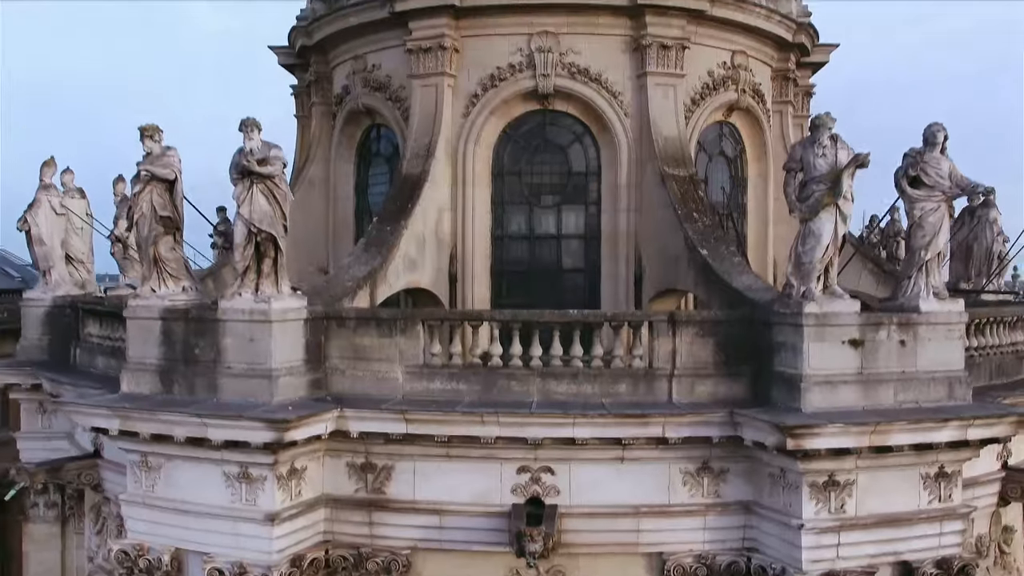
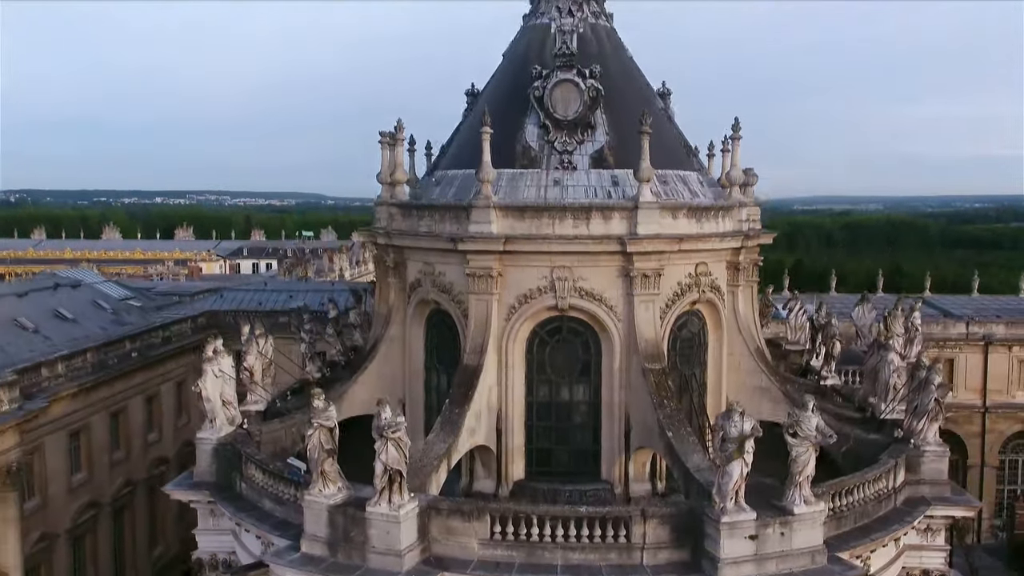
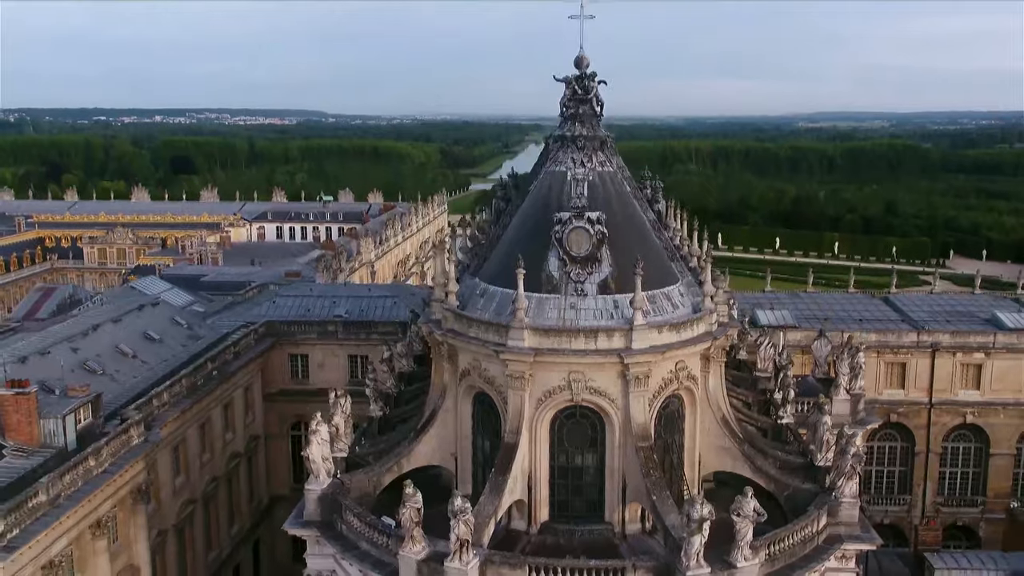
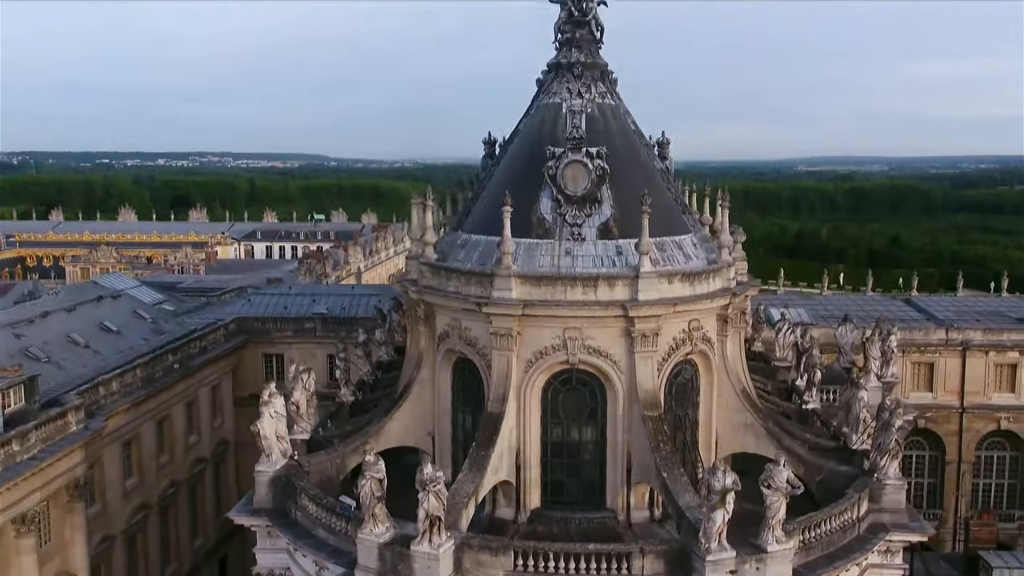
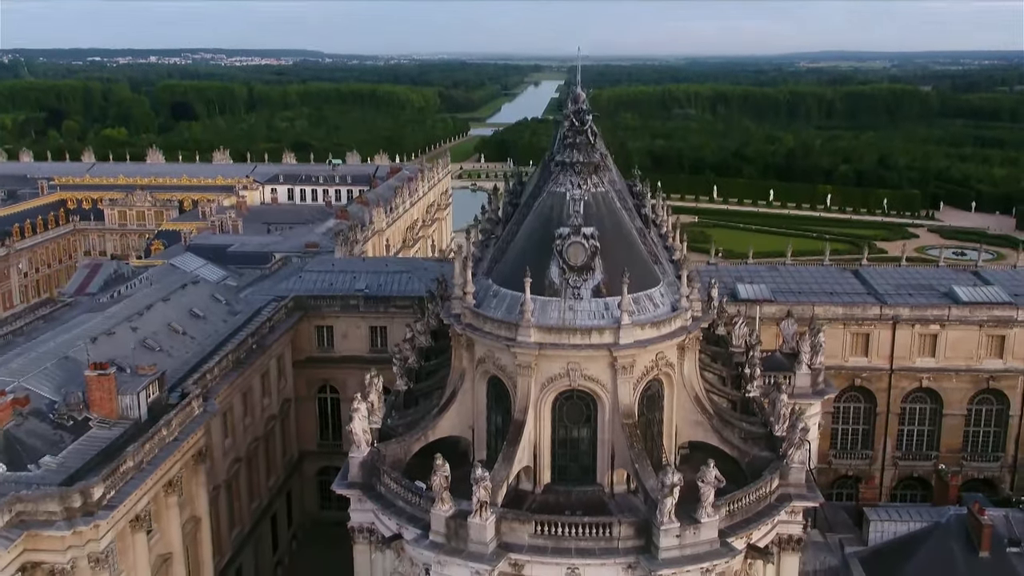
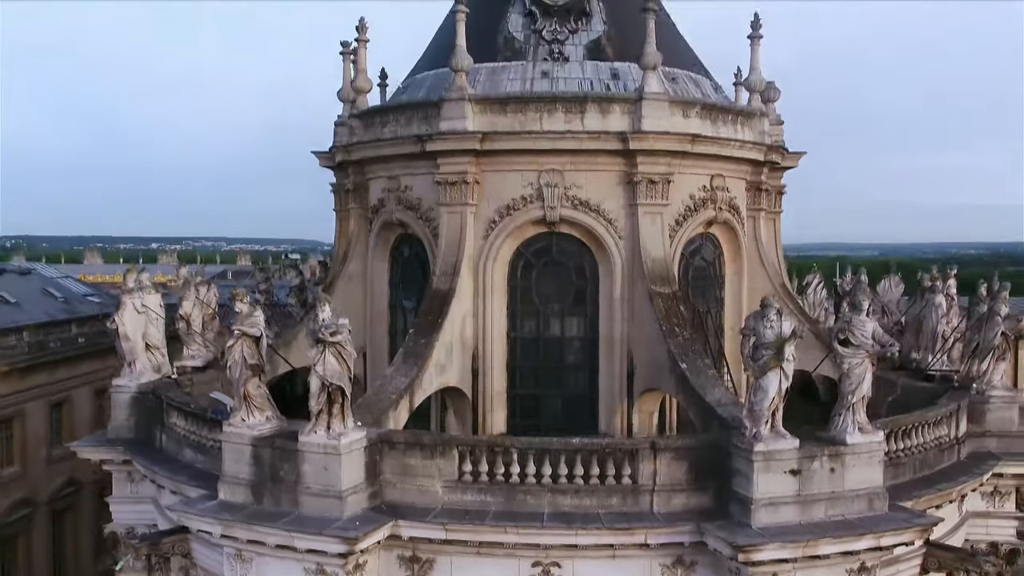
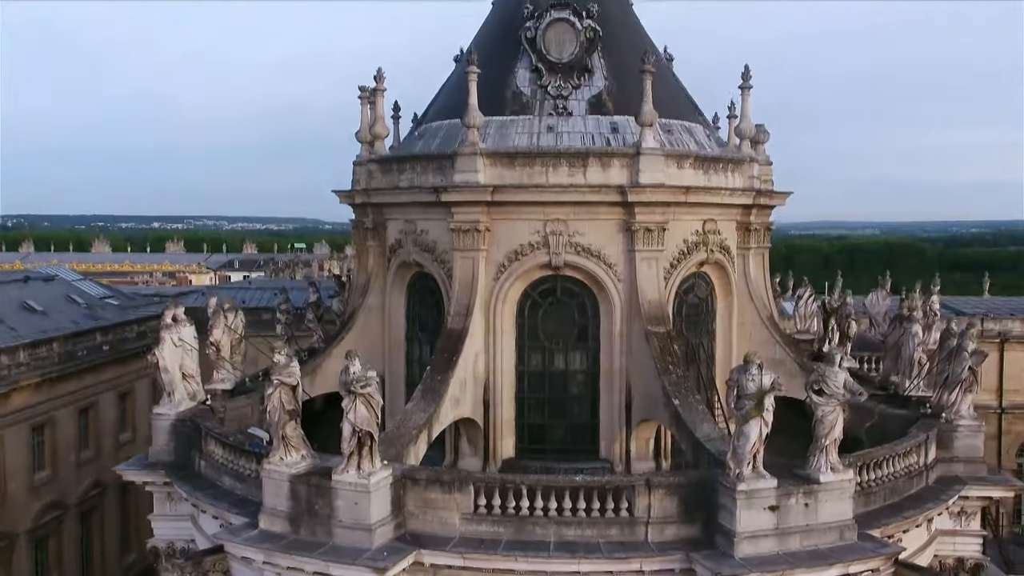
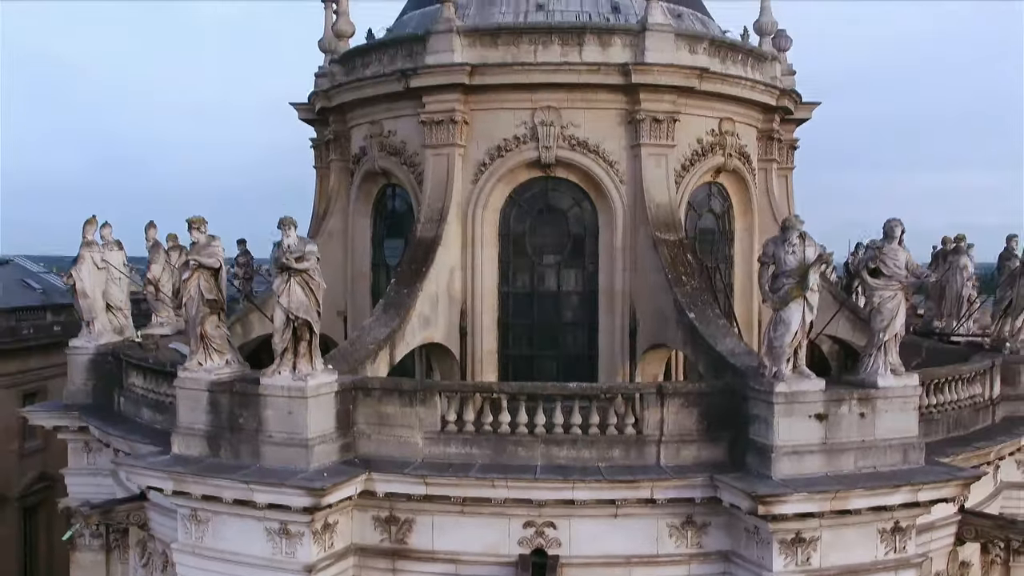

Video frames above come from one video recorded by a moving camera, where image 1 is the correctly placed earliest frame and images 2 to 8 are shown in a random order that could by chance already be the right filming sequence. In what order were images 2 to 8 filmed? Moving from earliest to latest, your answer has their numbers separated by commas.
8, 6, 7, 2, 4, 3, 5
